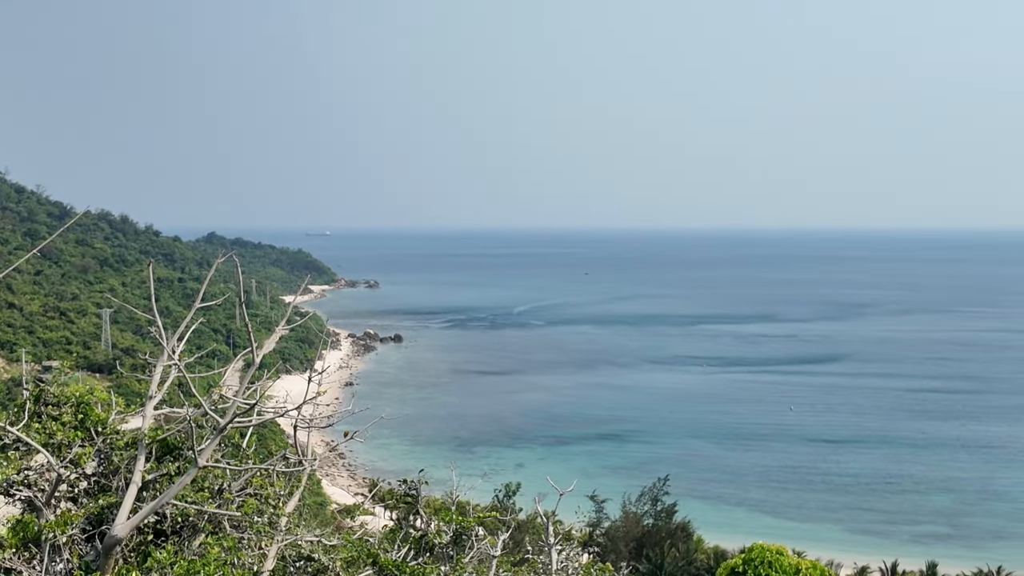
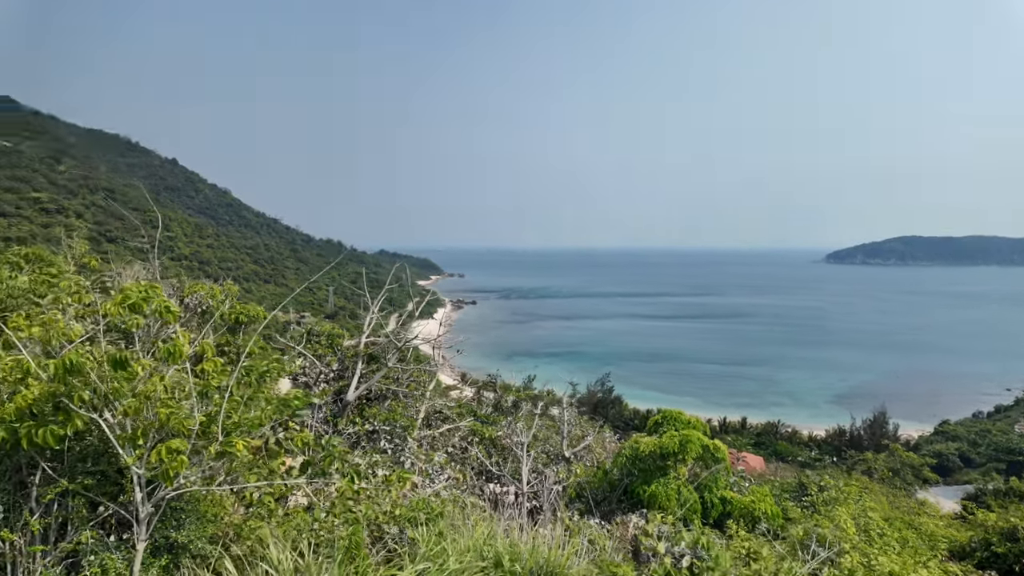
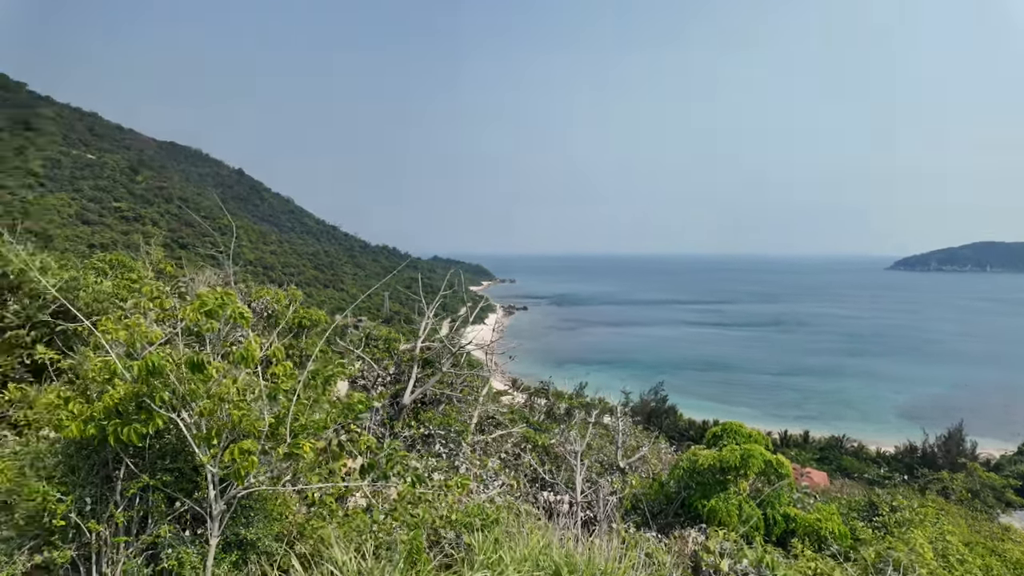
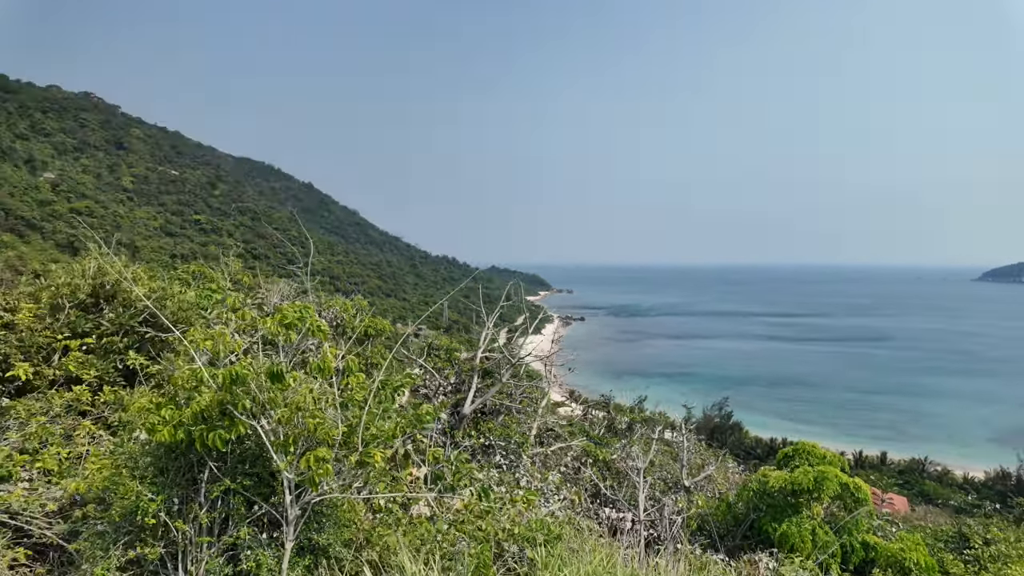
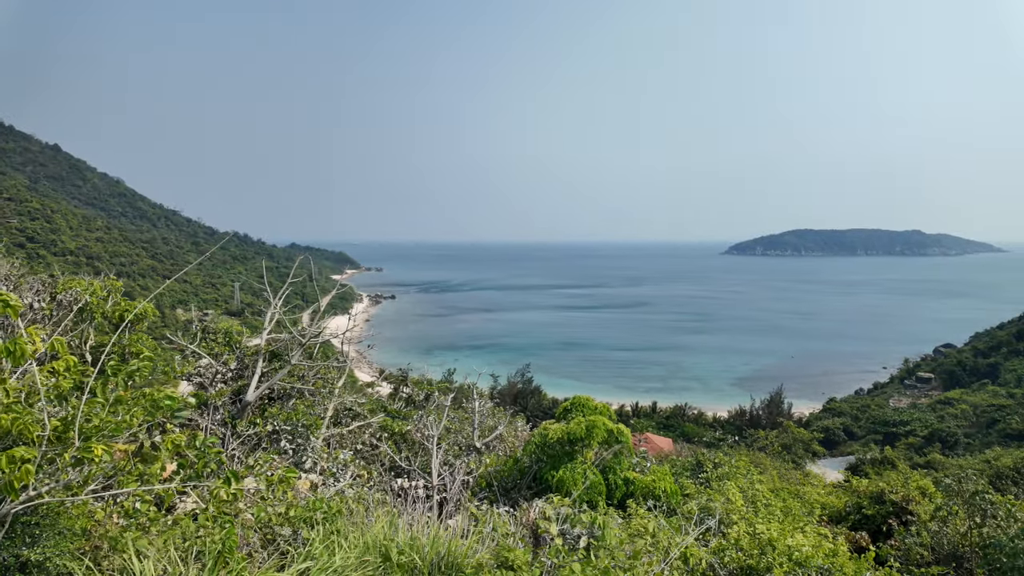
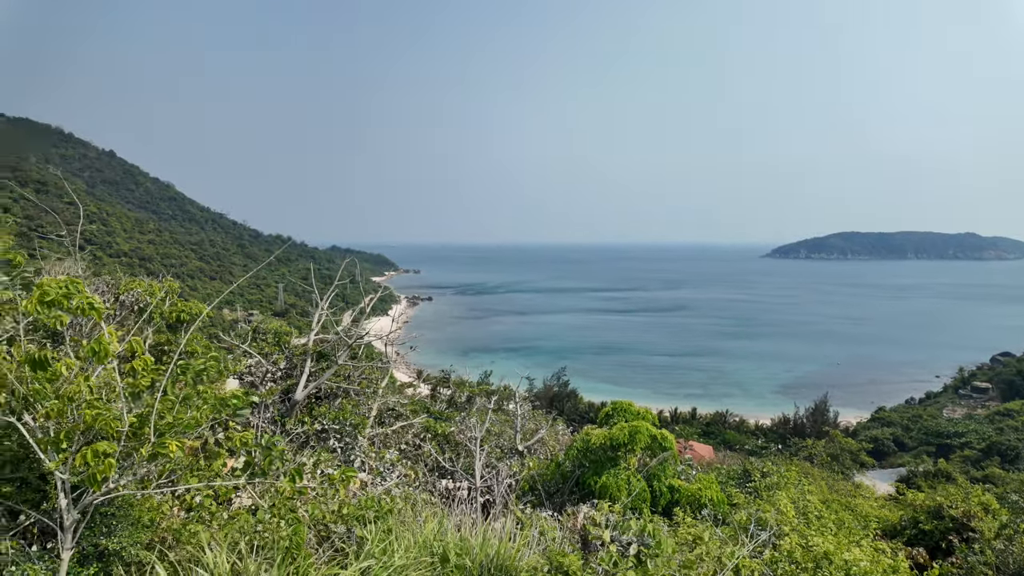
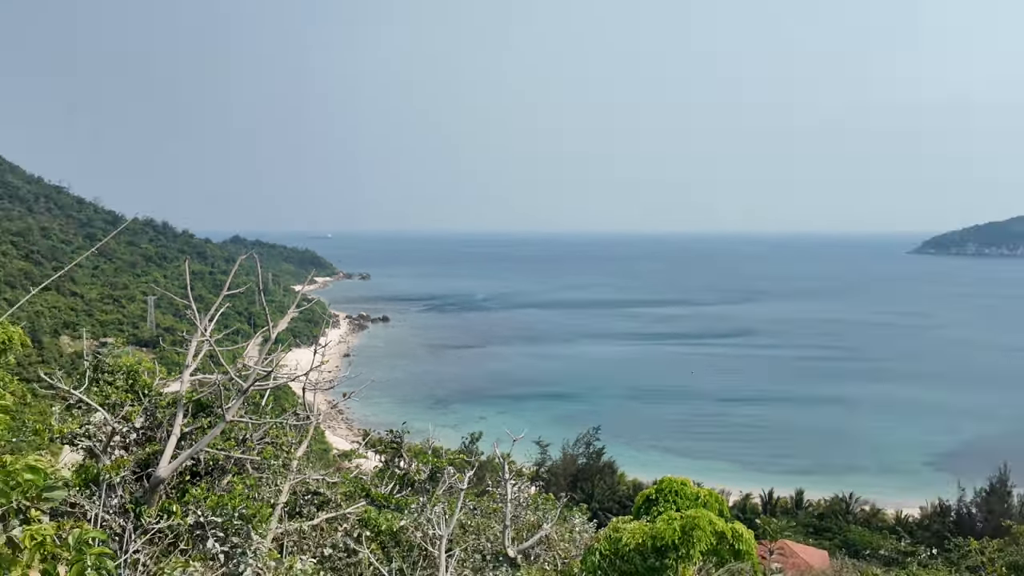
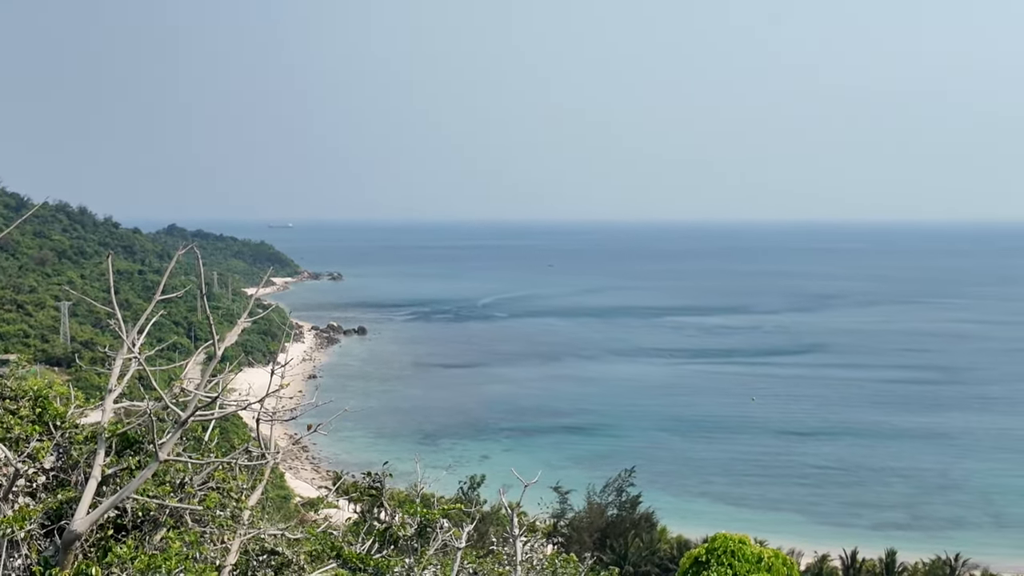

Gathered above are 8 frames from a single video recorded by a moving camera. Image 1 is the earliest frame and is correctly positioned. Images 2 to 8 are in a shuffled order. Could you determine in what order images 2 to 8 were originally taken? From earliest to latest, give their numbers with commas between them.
8, 7, 5, 6, 2, 3, 4
